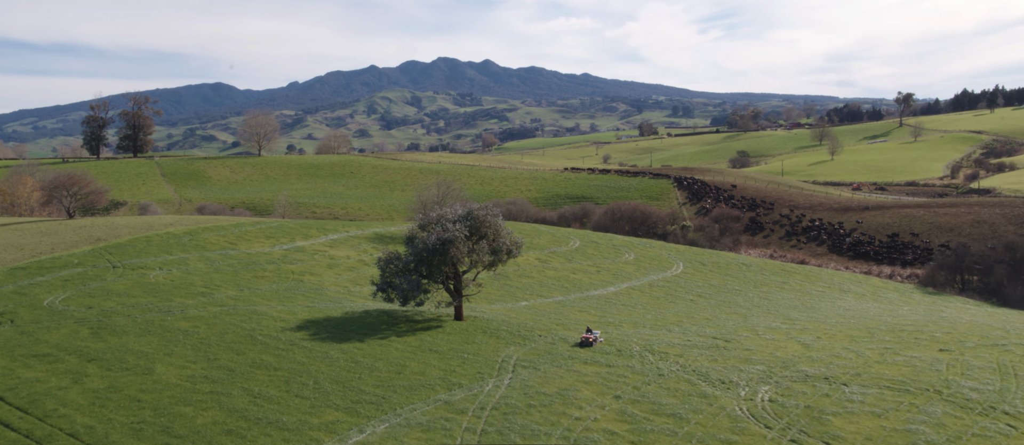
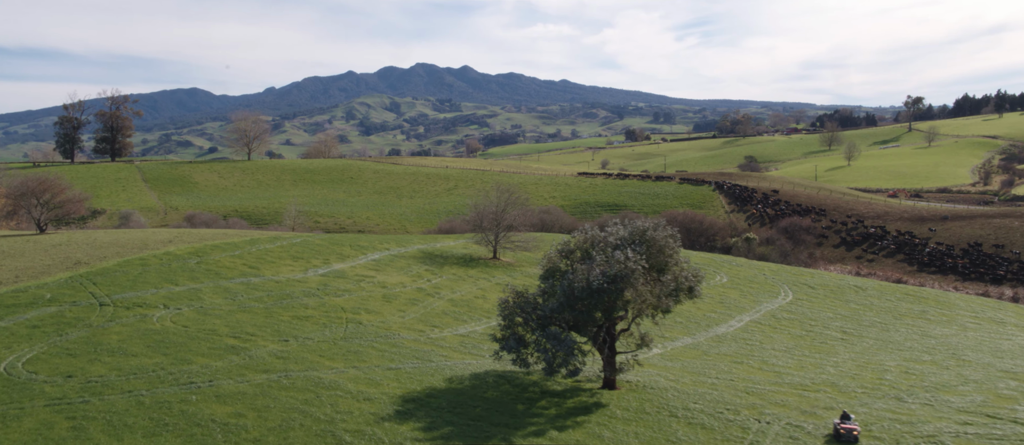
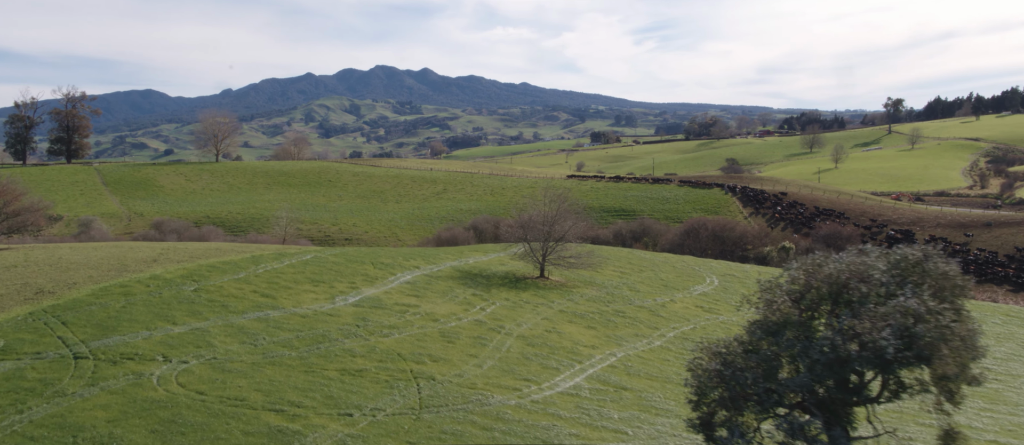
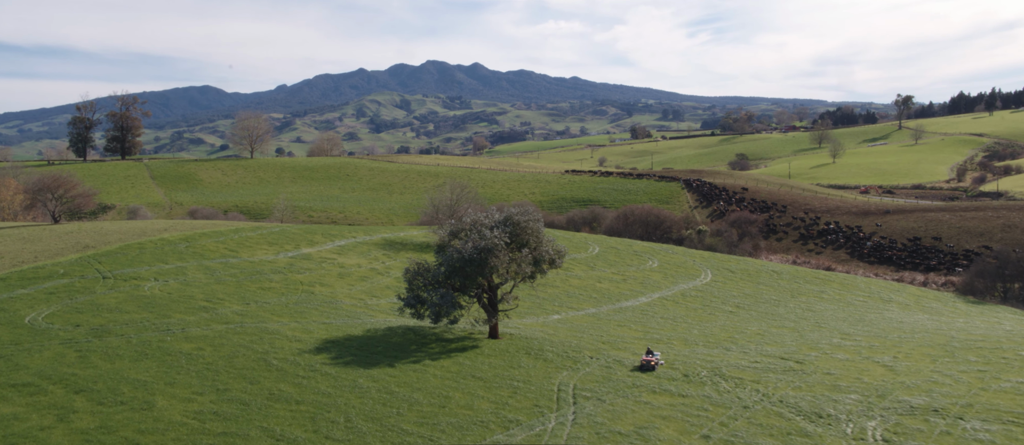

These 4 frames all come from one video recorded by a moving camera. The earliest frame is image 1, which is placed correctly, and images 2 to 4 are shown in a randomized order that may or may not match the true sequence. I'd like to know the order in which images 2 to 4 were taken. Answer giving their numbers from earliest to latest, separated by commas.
4, 2, 3
